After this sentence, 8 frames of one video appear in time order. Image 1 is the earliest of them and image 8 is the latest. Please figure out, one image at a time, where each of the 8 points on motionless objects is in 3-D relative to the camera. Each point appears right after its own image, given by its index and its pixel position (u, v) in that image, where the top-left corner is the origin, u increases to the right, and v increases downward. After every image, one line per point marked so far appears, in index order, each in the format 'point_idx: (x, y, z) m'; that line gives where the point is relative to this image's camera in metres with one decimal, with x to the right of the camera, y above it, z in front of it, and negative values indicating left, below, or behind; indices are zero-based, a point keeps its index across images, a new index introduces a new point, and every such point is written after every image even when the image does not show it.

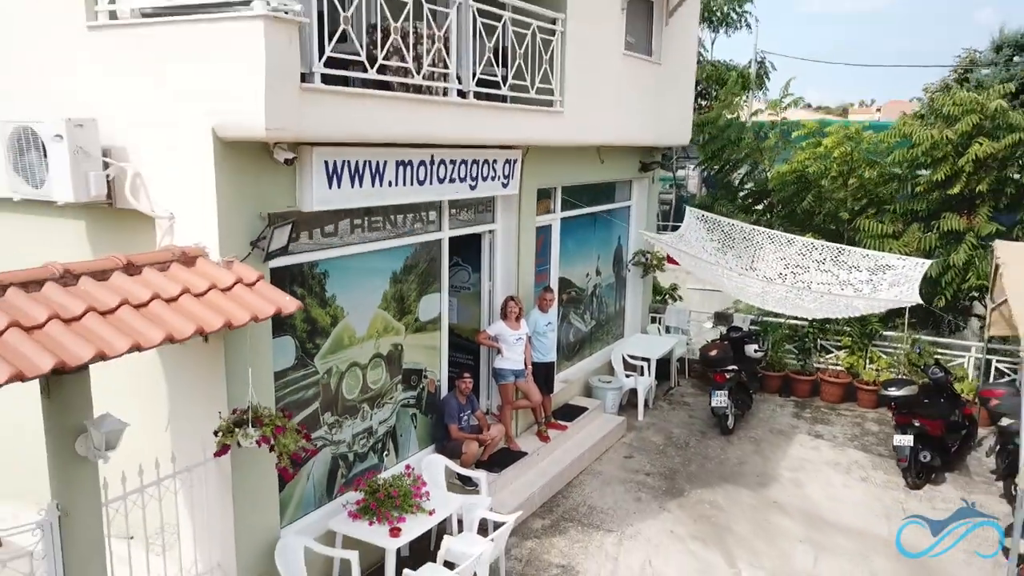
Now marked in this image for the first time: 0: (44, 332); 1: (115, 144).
0: (-1.3, -0.1, +3.4) m
1: (-1.5, +0.6, +4.6) m
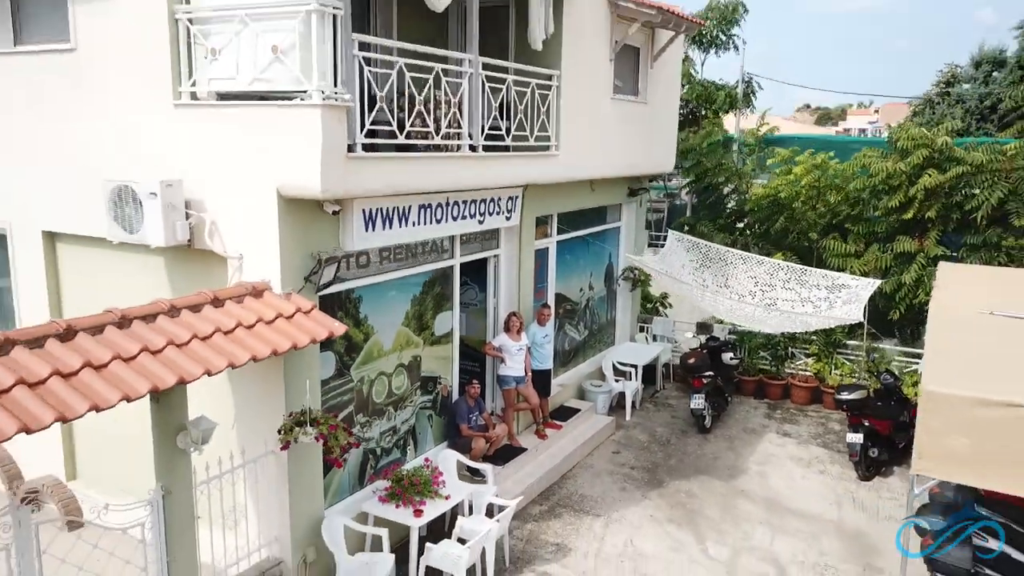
0: (-1.3, -0.2, +4.5) m
1: (-1.5, +0.4, +5.7) m
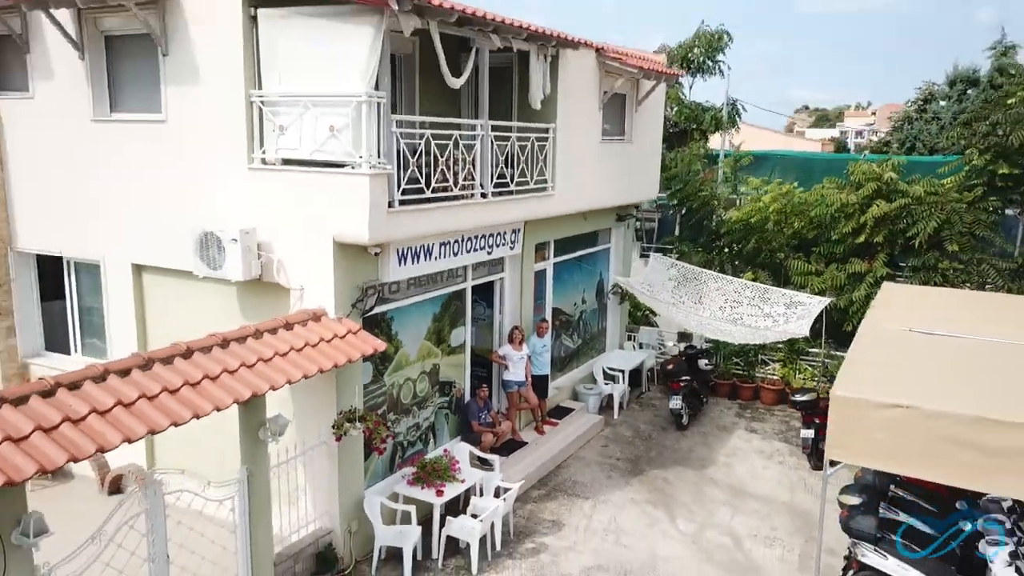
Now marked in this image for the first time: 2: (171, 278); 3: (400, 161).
0: (-1.3, -0.4, +6.0) m
1: (-1.5, +0.3, +7.2) m
2: (-2.3, +0.1, +8.1) m
3: (-0.7, +0.7, +7.1) m
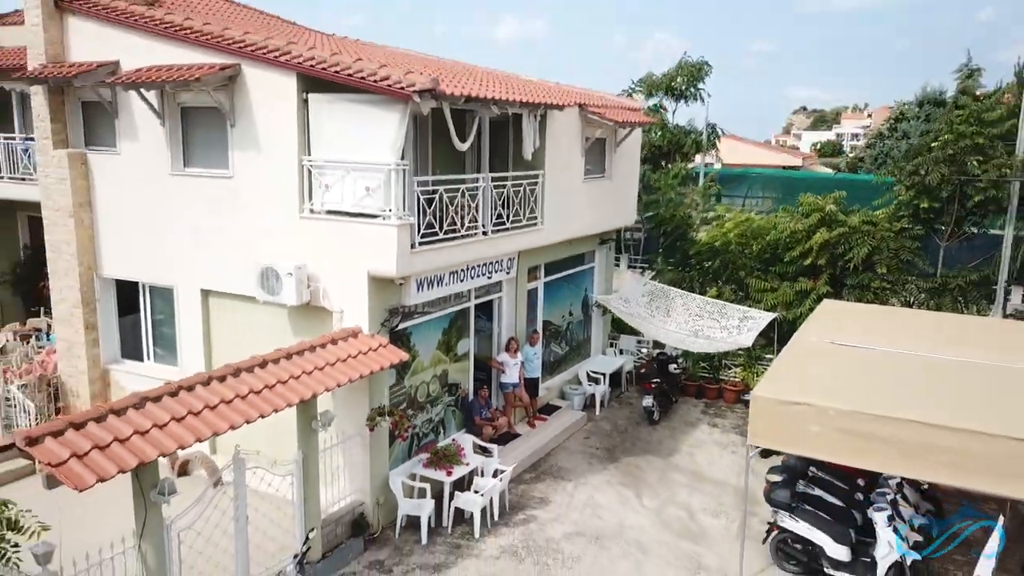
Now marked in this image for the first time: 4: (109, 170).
0: (-1.3, -0.6, +8.0) m
1: (-1.5, +0.1, +9.2) m
2: (-2.3, -0.1, +10.1) m
3: (-0.7, +0.6, +9.1) m
4: (-3.5, +1.0, +10.6) m
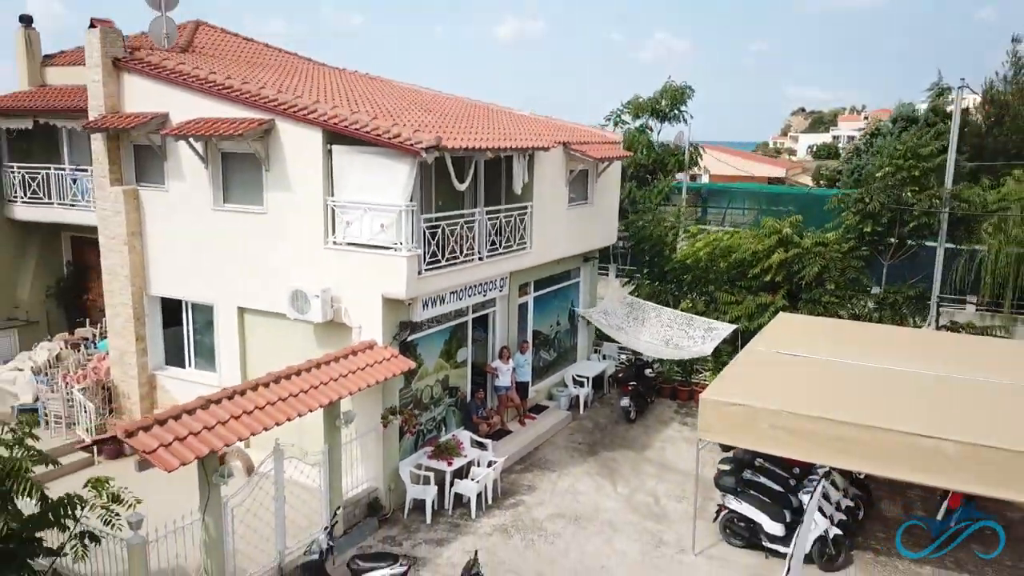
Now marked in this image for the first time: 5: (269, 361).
0: (-1.4, -0.7, +9.7) m
1: (-1.6, -0.1, +10.9) m
2: (-2.4, -0.3, +11.8) m
3: (-0.8, +0.4, +10.8) m
4: (-3.6, +0.9, +12.4) m
5: (-2.4, -0.7, +11.9) m
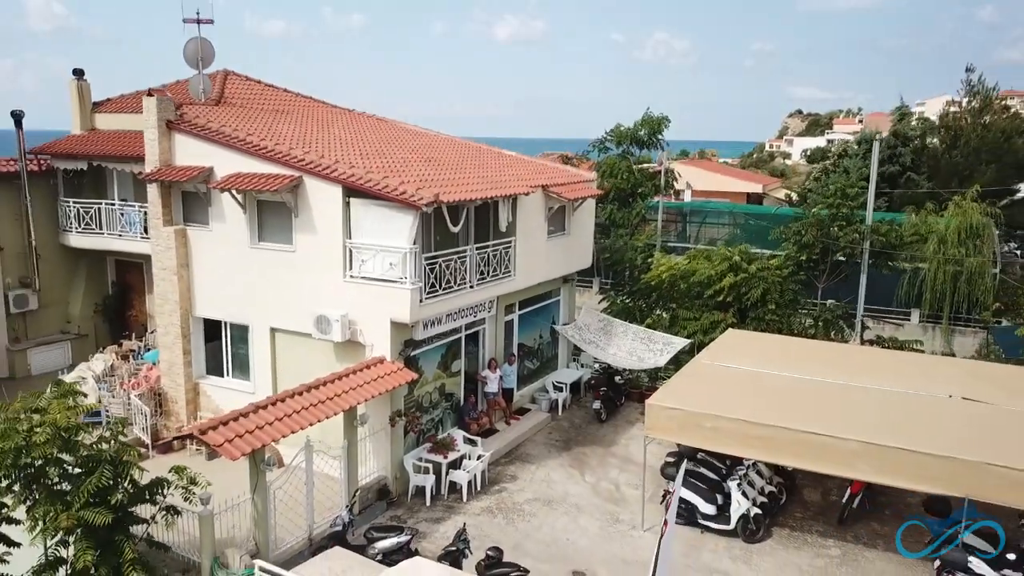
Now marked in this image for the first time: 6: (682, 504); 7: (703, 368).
0: (-1.6, -1.0, +12.2) m
1: (-1.8, -0.3, +13.4) m
2: (-2.6, -0.6, +14.3) m
3: (-1.0, +0.1, +13.3) m
4: (-3.8, +0.6, +14.8) m
5: (-2.6, -1.0, +14.4) m
6: (+1.8, -2.4, +13.2) m
7: (+2.3, -1.0, +14.7) m
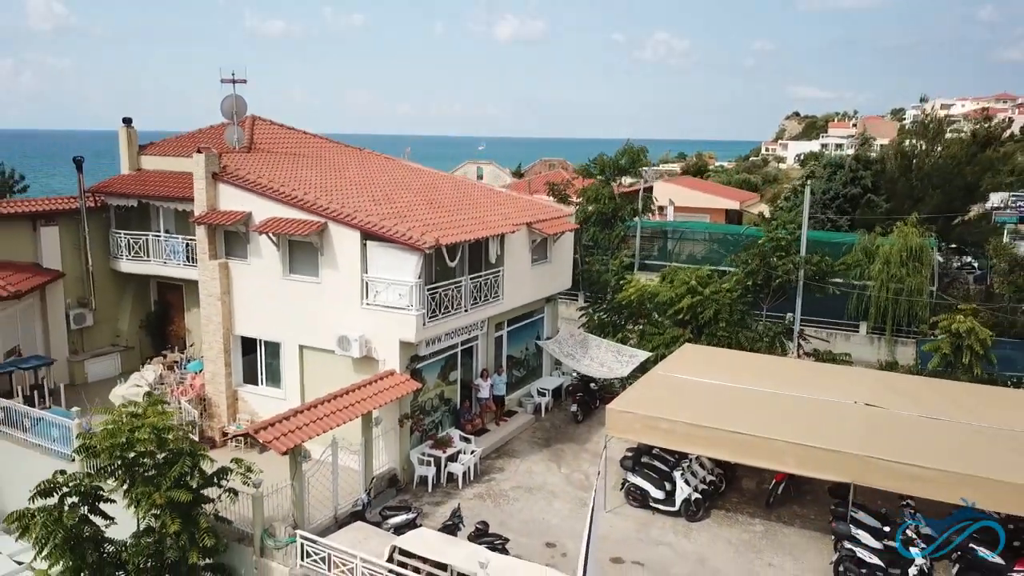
0: (-1.7, -1.4, +15.1) m
1: (-2.0, -0.7, +16.4) m
2: (-2.8, -0.9, +17.2) m
3: (-1.2, -0.2, +16.3) m
4: (-4.0, +0.2, +17.8) m
5: (-2.7, -1.4, +17.3) m
6: (+1.7, -2.7, +16.1) m
7: (+2.1, -1.3, +17.6) m
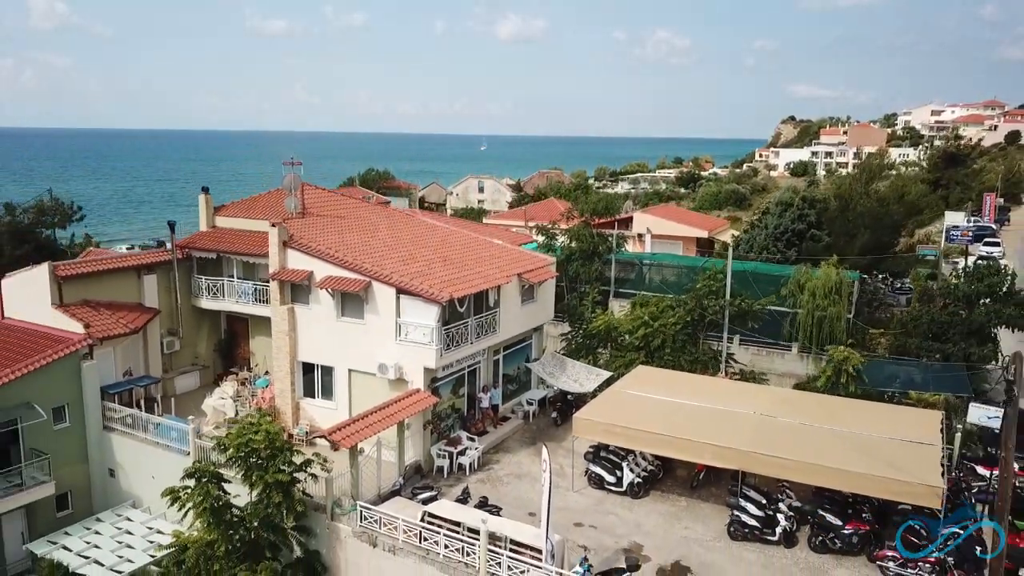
0: (-1.9, -2.1, +21.2) m
1: (-2.1, -1.5, +22.4) m
2: (-2.9, -1.7, +23.2) m
3: (-1.3, -1.0, +22.3) m
4: (-4.1, -0.5, +23.8) m
5: (-2.9, -2.1, +23.3) m
6: (+1.5, -3.5, +22.2) m
7: (+2.0, -2.1, +23.6) m
